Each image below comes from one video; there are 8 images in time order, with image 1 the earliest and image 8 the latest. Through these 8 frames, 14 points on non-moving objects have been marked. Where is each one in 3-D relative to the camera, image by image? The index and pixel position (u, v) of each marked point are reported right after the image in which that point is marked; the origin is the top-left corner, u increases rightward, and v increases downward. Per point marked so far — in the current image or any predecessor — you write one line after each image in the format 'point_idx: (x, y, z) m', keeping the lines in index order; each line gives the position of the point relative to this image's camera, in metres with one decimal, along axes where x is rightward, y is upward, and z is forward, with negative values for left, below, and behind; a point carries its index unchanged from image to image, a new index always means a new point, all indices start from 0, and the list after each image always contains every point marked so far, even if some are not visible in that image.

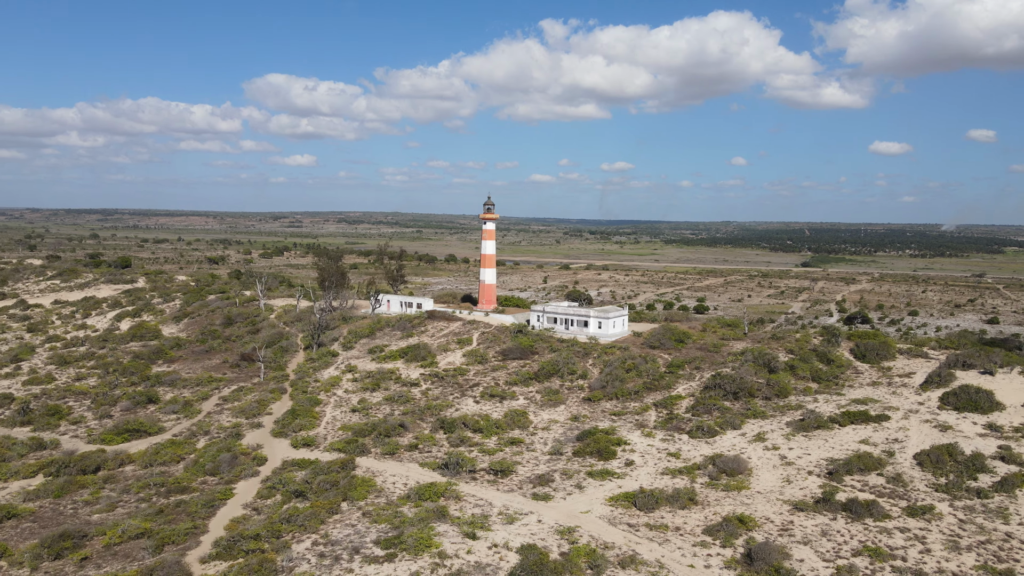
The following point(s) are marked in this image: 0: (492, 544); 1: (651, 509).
0: (-0.5, -6.1, +17.3) m
1: (+3.8, -6.1, +19.9) m
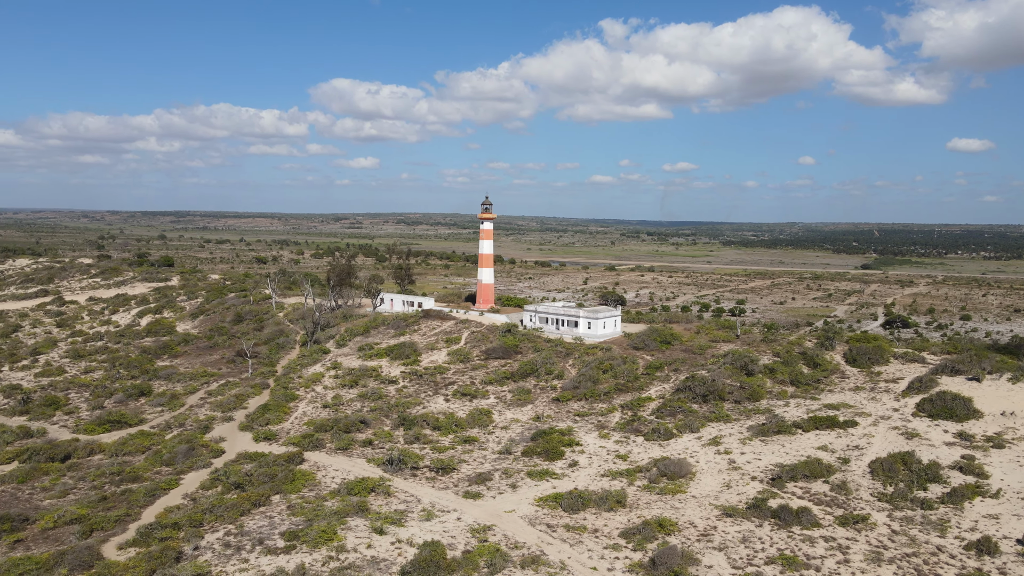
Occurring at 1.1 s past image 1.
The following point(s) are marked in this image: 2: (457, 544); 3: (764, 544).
0: (-2.8, -6.0, +17.3) m
1: (+1.7, -6.1, +19.7) m
2: (-1.4, -6.2, +17.4) m
3: (+6.2, -6.3, +17.8) m
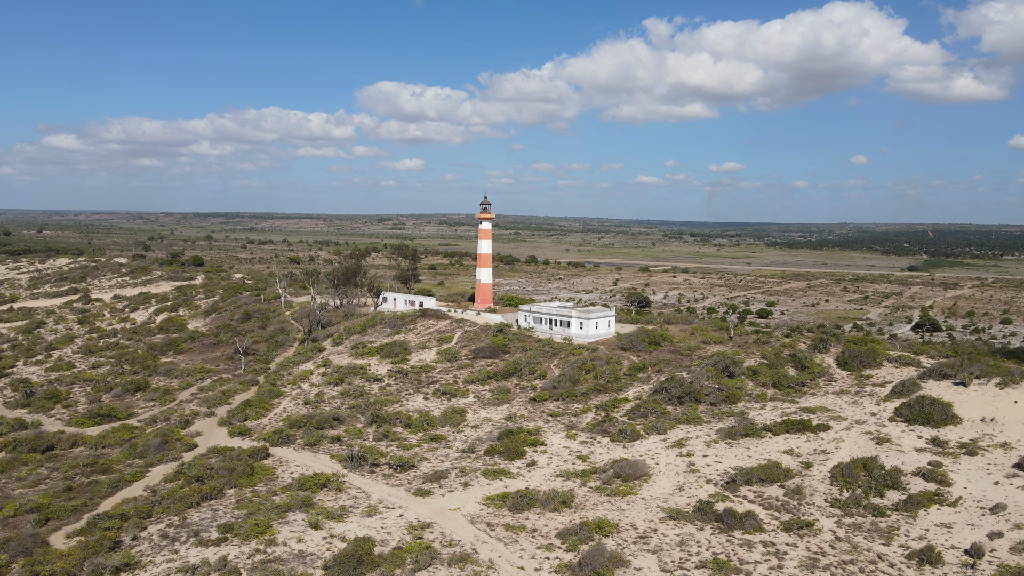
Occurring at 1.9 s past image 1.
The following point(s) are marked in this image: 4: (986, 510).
0: (-4.5, -6.0, +17.5) m
1: (+0.2, -6.0, +19.6) m
2: (-3.0, -6.2, +17.5) m
3: (+4.6, -6.3, +17.5) m
4: (+12.0, -5.6, +18.3) m
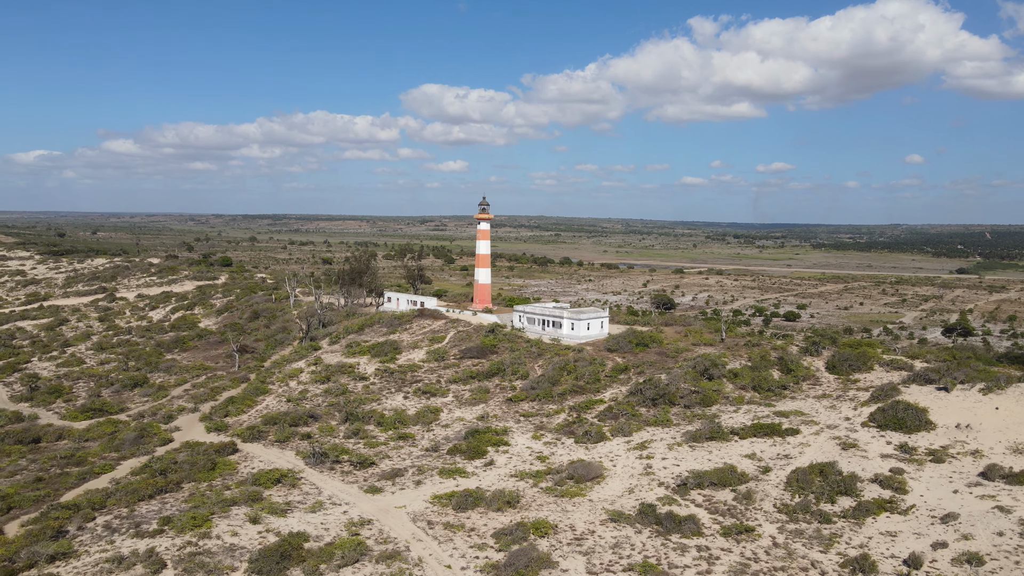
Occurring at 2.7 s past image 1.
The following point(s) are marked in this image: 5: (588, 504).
0: (-6.1, -5.9, +17.8) m
1: (-1.4, -6.0, +19.6) m
2: (-4.7, -6.1, +17.7) m
3: (+2.9, -6.3, +17.2) m
4: (+10.4, -5.7, +17.7) m
5: (+2.1, -5.9, +19.8) m
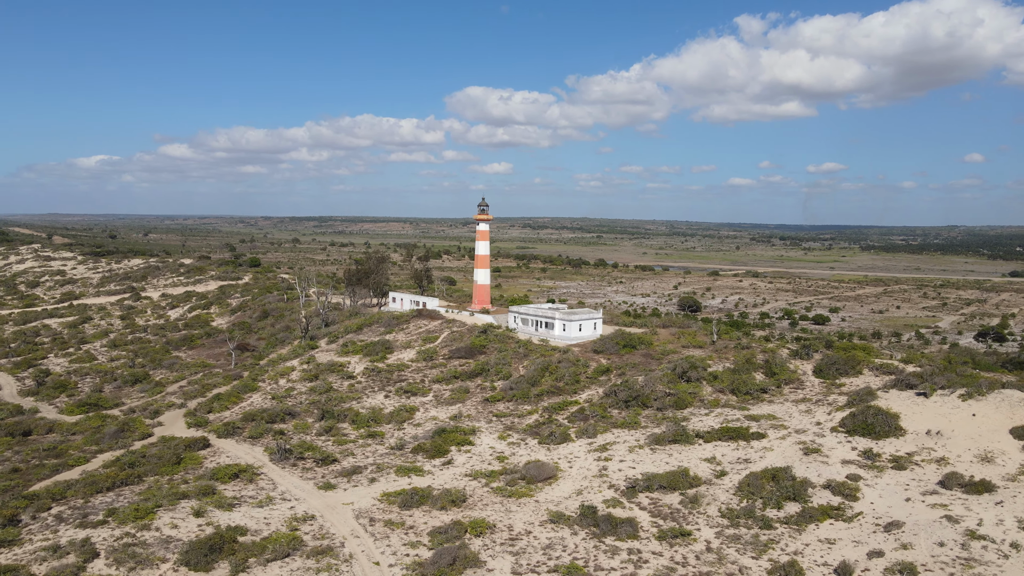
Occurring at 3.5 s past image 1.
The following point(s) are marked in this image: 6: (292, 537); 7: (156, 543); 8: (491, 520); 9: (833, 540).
0: (-7.7, -5.9, +18.2) m
1: (-2.9, -6.0, +19.7) m
2: (-6.3, -6.1, +18.0) m
3: (+1.2, -6.3, +17.1) m
4: (+8.8, -5.7, +17.1) m
5: (+0.6, -5.9, +19.8) m
6: (-5.4, -6.1, +17.8) m
7: (-8.3, -6.0, +16.9) m
8: (-0.5, -6.0, +18.8) m
9: (+7.5, -5.9, +16.8) m
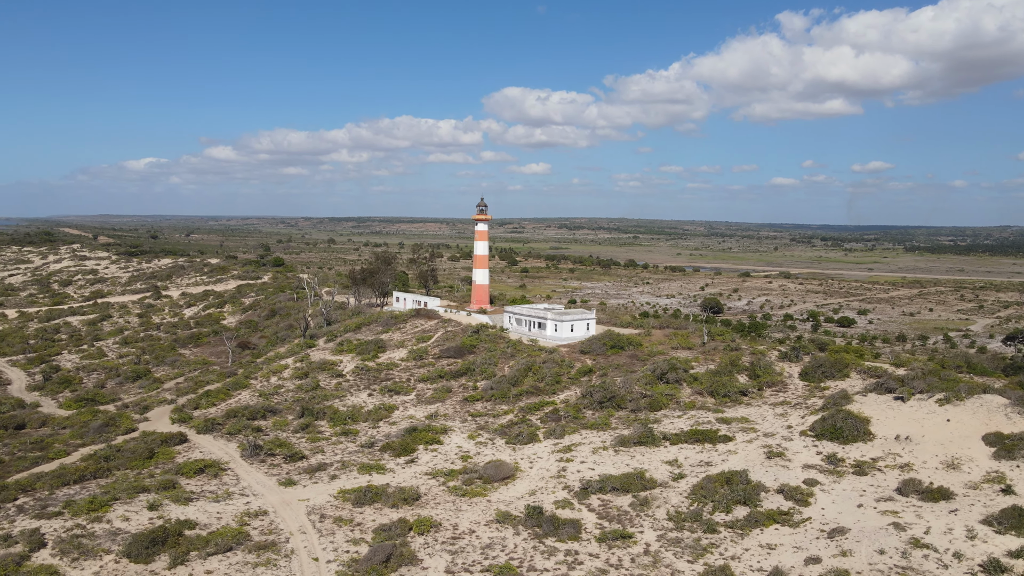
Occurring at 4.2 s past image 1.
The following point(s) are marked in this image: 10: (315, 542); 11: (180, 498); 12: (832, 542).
0: (-9.1, -5.9, +18.6) m
1: (-4.2, -6.0, +19.9) m
2: (-7.7, -6.0, +18.4) m
3: (-0.2, -6.3, +17.1) m
4: (+7.3, -5.7, +16.8) m
5: (-0.8, -5.9, +19.8) m
6: (-6.9, -6.1, +18.1) m
7: (-9.8, -5.9, +17.3) m
8: (-1.9, -6.0, +18.9) m
9: (+6.0, -5.9, +16.5) m
10: (-4.9, -6.3, +17.9) m
11: (-9.1, -5.8, +19.8) m
12: (+7.3, -5.8, +16.4) m
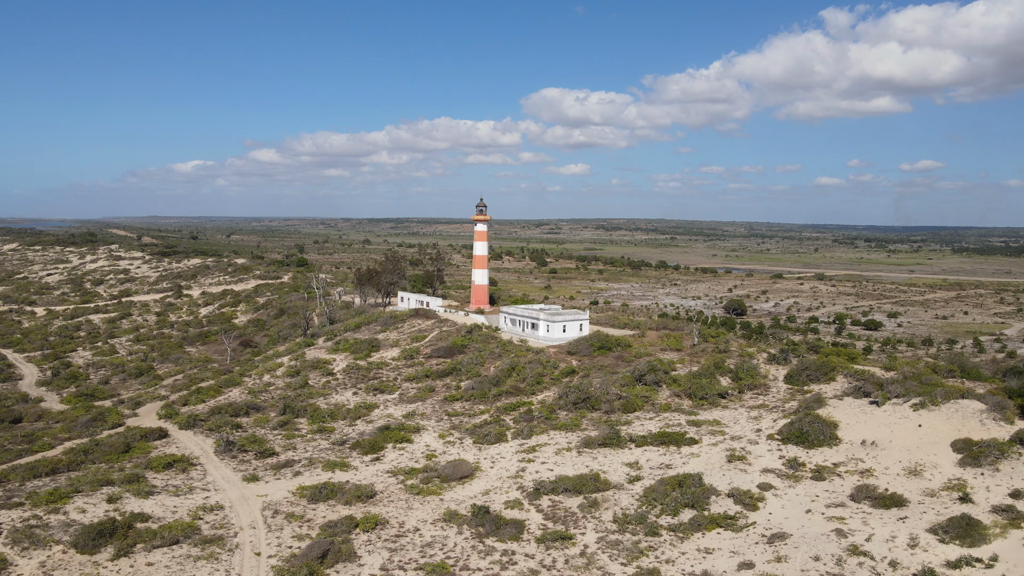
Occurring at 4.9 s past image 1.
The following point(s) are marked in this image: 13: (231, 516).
0: (-10.5, -5.8, +19.1) m
1: (-5.5, -5.9, +20.2) m
2: (-9.1, -6.0, +18.8) m
3: (-1.7, -6.2, +17.2) m
4: (+5.8, -5.7, +16.5) m
5: (-2.1, -5.9, +19.9) m
6: (-8.3, -6.1, +18.5) m
7: (-11.2, -5.9, +17.8) m
8: (-3.3, -6.0, +19.0) m
9: (+4.5, -5.9, +16.3) m
10: (-6.3, -6.3, +18.2) m
11: (-10.4, -5.7, +20.3) m
12: (+5.8, -5.8, +16.1) m
13: (-7.5, -6.1, +19.3) m
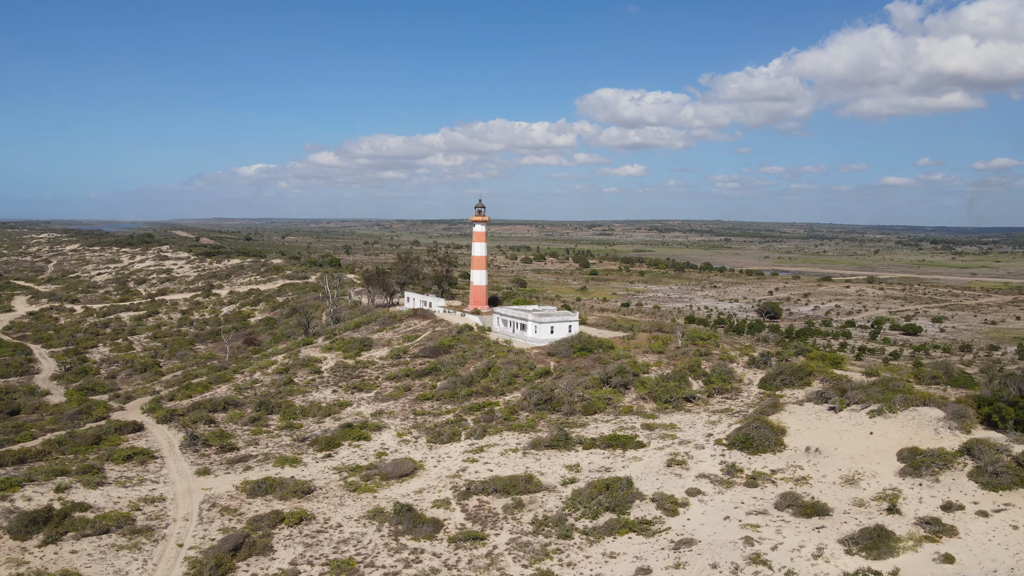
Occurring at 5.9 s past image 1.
0: (-12.5, -5.8, +19.9) m
1: (-7.4, -5.9, +20.7) m
2: (-11.1, -6.0, +19.5) m
3: (-3.8, -6.2, +17.4) m
4: (+3.6, -5.8, +16.2) m
5: (-4.0, -5.9, +20.1) m
6: (-10.3, -6.0, +19.2) m
7: (-13.3, -5.8, +18.7) m
8: (-5.3, -6.0, +19.4) m
9: (+2.3, -6.0, +16.1) m
10: (-8.3, -6.3, +18.8) m
11: (-12.3, -5.7, +21.1) m
12: (+3.6, -5.8, +15.8) m
13: (-9.5, -6.1, +20.0) m
